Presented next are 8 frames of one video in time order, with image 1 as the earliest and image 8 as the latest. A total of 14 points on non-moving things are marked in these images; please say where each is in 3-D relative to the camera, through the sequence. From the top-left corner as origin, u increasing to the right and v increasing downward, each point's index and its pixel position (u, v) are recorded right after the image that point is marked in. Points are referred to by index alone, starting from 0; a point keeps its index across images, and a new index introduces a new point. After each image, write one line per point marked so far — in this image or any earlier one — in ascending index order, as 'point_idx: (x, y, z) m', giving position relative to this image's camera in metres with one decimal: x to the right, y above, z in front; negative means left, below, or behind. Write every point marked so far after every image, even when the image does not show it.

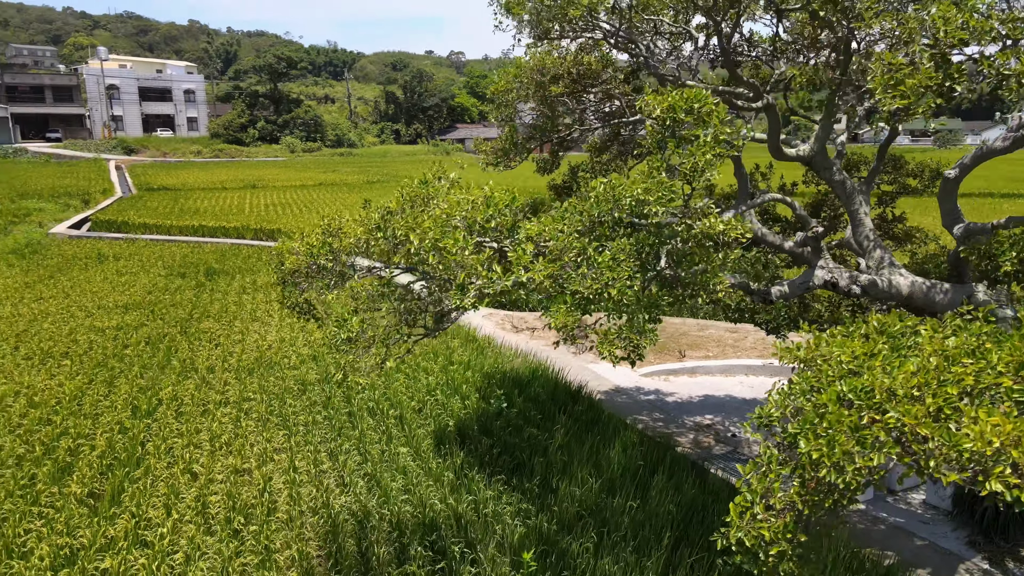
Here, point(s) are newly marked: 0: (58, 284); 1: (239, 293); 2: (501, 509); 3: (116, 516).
0: (-8.8, +0.1, +14.2) m
1: (-4.8, -0.1, +13.0) m
2: (-0.1, -1.8, +5.9) m
3: (-3.1, -1.8, +5.8) m
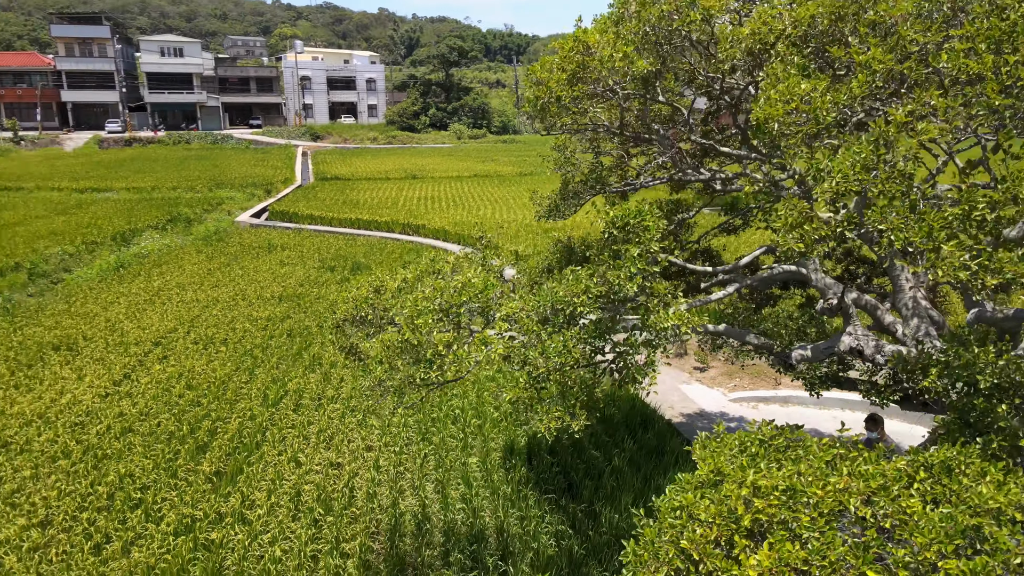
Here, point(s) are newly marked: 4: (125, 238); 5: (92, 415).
0: (-6.3, +0.4, +16.4) m
1: (-2.7, 0.0, +14.4) m
2: (+0.3, -2.1, +6.5) m
3: (-2.7, -2.0, +7.1) m
4: (-10.2, +1.3, +19.3) m
5: (-5.0, -1.5, +8.8) m
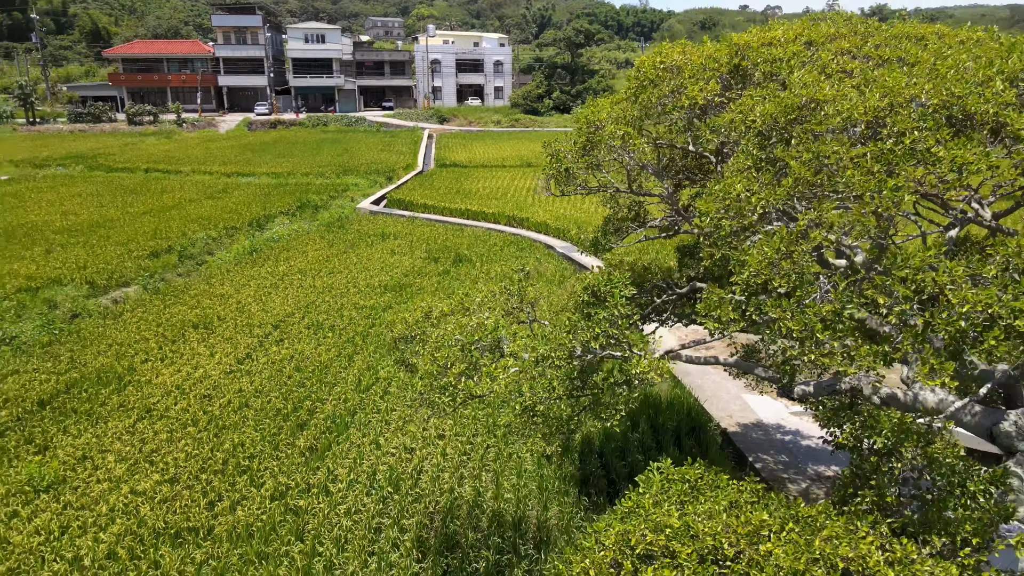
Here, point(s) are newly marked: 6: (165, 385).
0: (-4.1, +0.7, +18.1) m
1: (-0.9, +0.1, +15.4) m
2: (+0.6, -2.3, +7.3) m
3: (-2.2, -2.0, +8.3) m
4: (-7.4, +1.9, +21.5) m
5: (-4.2, -1.4, +10.4) m
6: (-4.9, -1.4, +10.5) m
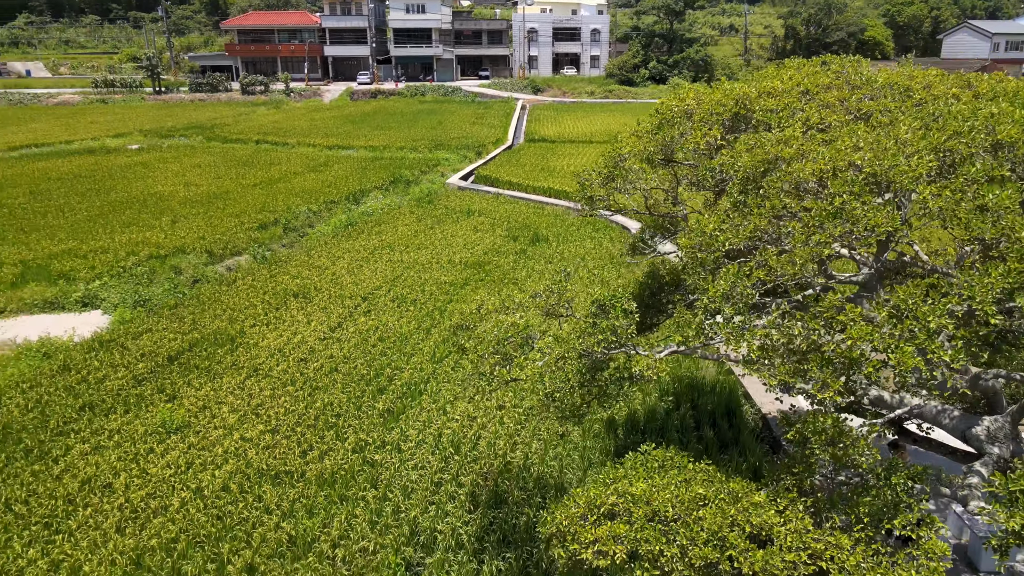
0: (-2.1, +1.4, +19.4) m
1: (+0.7, +0.6, +16.5) m
2: (+1.1, -2.3, +8.3) m
3: (-1.6, -1.8, +9.7) m
4: (-4.9, +2.8, +23.2) m
5: (-3.2, -1.1, +12.0) m
6: (-4.0, -1.0, +12.1) m
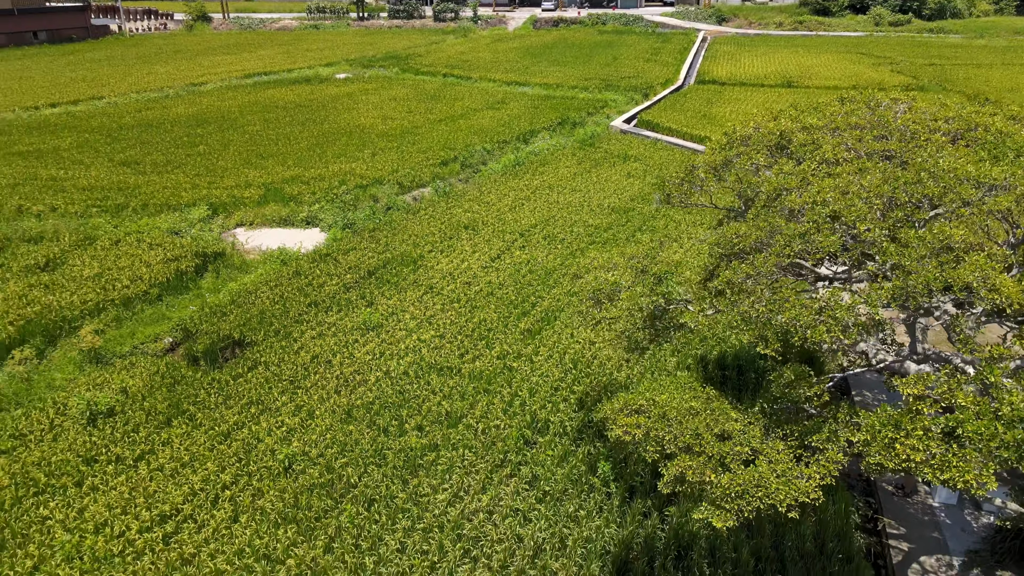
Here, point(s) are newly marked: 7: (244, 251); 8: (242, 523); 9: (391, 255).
0: (+2.2, +3.2, +21.7) m
1: (+4.2, +1.9, +18.3) m
2: (+2.5, -1.8, +10.7) m
3: (+0.3, -0.9, +12.5) m
4: (+0.5, +5.3, +25.9) m
5: (-0.8, +0.2, +15.0) m
6: (-1.4, +0.3, +15.3) m
7: (-6.1, +0.9, +16.8) m
8: (-3.1, -2.7, +8.4) m
9: (-2.7, +0.7, +16.2) m
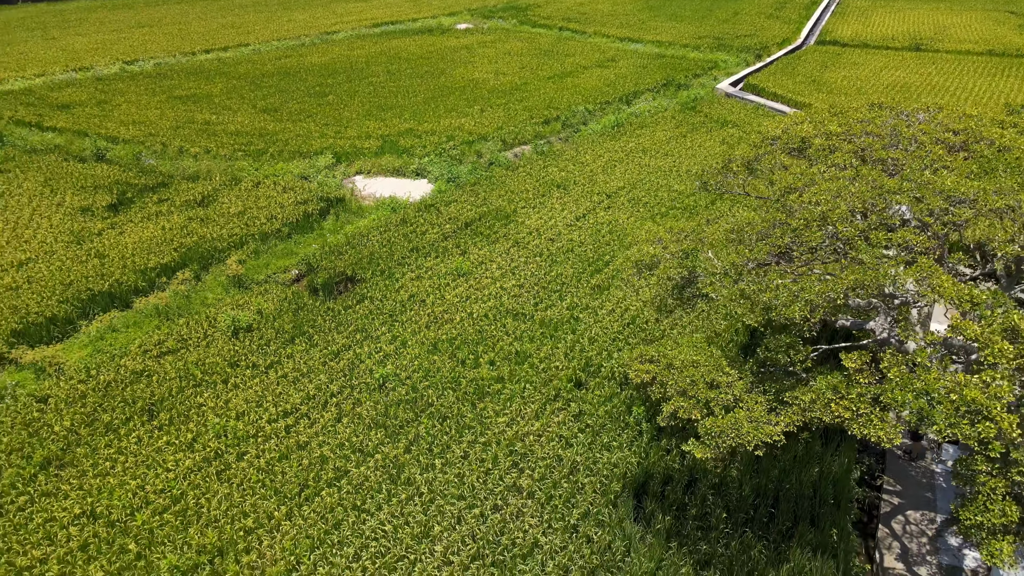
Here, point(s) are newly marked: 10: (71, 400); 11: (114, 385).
0: (+5.2, +4.4, +22.6) m
1: (+6.6, +2.7, +19.0) m
2: (+3.5, -1.3, +12.0) m
3: (+1.6, -0.2, +14.1) m
4: (+4.2, +6.9, +26.8) m
5: (+1.0, +1.2, +16.7) m
6: (+0.4, +1.4, +17.0) m
7: (-3.9, +2.4, +19.1) m
8: (-2.4, -2.0, +10.7) m
9: (-0.6, +1.9, +18.0) m
10: (-6.7, -1.7, +11.2) m
11: (-6.2, -1.5, +11.5) m
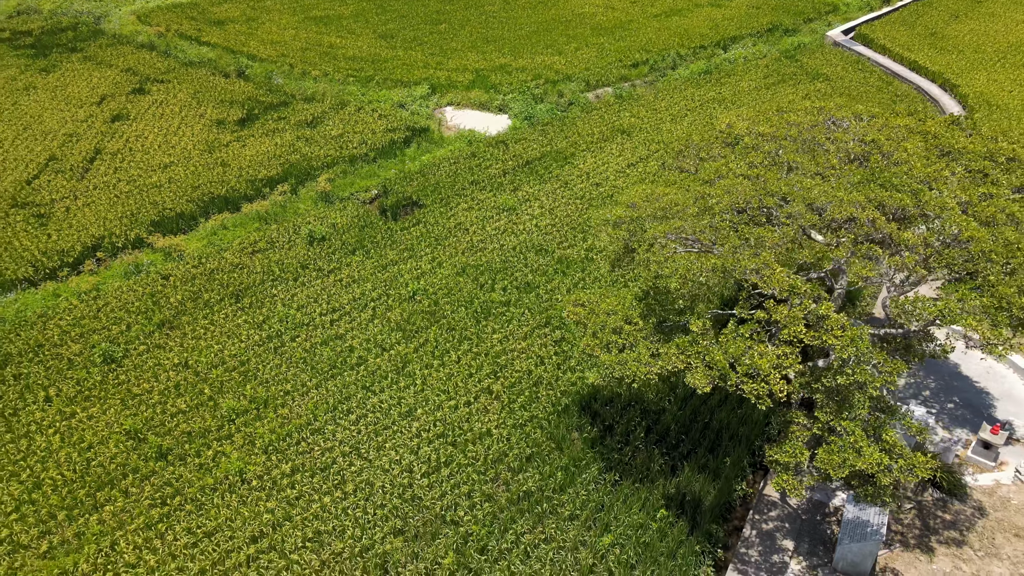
0: (+7.8, +6.0, +23.0) m
1: (+8.3, +3.8, +19.5) m
2: (+3.5, -0.6, +13.7) m
3: (+2.2, +1.0, +16.0) m
4: (+7.9, +9.0, +27.0) m
5: (+2.3, +2.7, +18.4) m
6: (+1.8, +3.0, +18.9) m
7: (-1.9, +4.7, +21.5) m
8: (-2.5, -0.7, +13.6) m
9: (+1.0, +3.7, +20.0) m
10: (-6.6, +0.2, +14.8) m
11: (-6.0, +0.3, +15.0) m
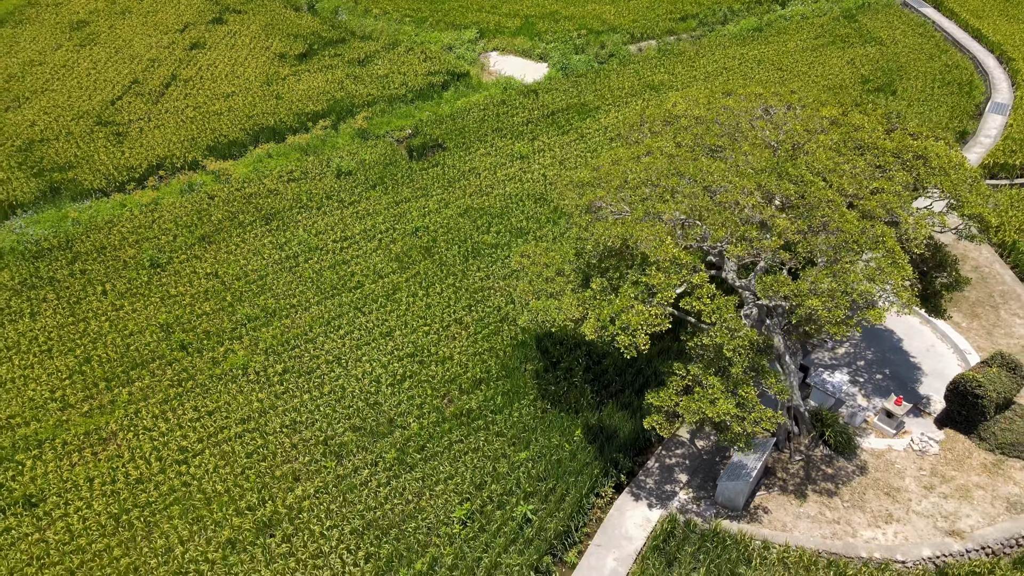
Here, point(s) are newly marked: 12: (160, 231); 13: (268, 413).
0: (+9.1, +7.2, +23.0) m
1: (+9.0, +4.6, +19.7) m
2: (+3.2, +0.3, +14.9) m
3: (+2.3, +2.1, +17.2) m
4: (+9.9, +10.5, +26.6) m
5: (+2.8, +4.0, +19.4) m
6: (+2.4, +4.4, +19.8) m
7: (-0.8, +6.6, +22.8) m
8: (-2.8, +0.7, +15.4) m
9: (+1.8, +5.3, +20.9) m
10: (-6.6, +2.0, +17.1) m
11: (-6.0, +2.2, +17.2) m
12: (-7.7, +1.3, +16.2) m
13: (-4.0, -2.1, +12.1) m
